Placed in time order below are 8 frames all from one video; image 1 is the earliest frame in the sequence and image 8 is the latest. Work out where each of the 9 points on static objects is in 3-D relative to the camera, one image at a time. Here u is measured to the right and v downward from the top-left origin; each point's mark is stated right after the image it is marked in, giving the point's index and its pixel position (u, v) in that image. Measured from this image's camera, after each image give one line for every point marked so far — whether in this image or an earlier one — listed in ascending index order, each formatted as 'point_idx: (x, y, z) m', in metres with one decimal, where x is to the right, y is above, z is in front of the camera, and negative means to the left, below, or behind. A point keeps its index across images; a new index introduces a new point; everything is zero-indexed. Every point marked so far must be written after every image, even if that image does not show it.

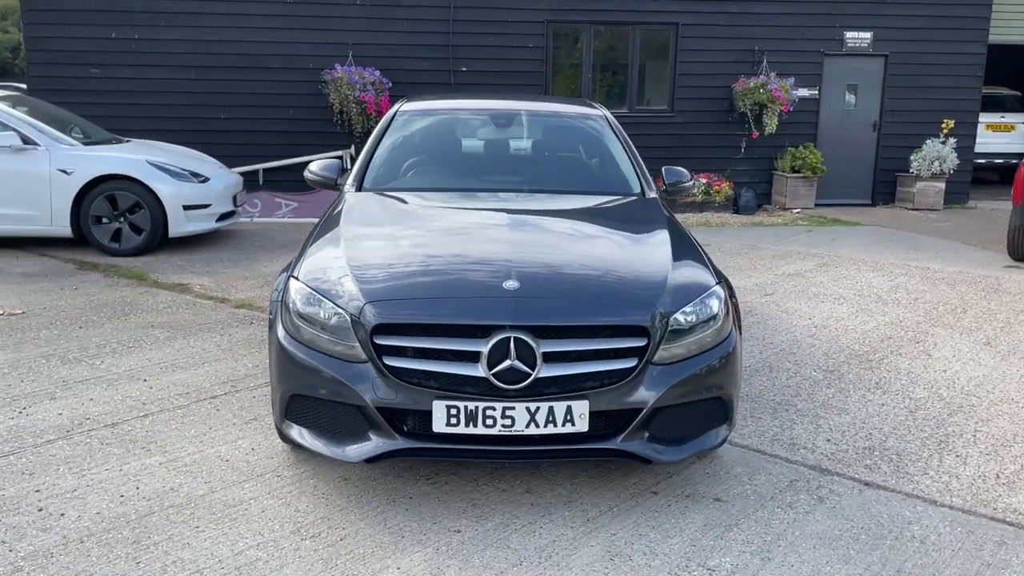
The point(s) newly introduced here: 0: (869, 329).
0: (+2.4, -0.3, +6.2) m
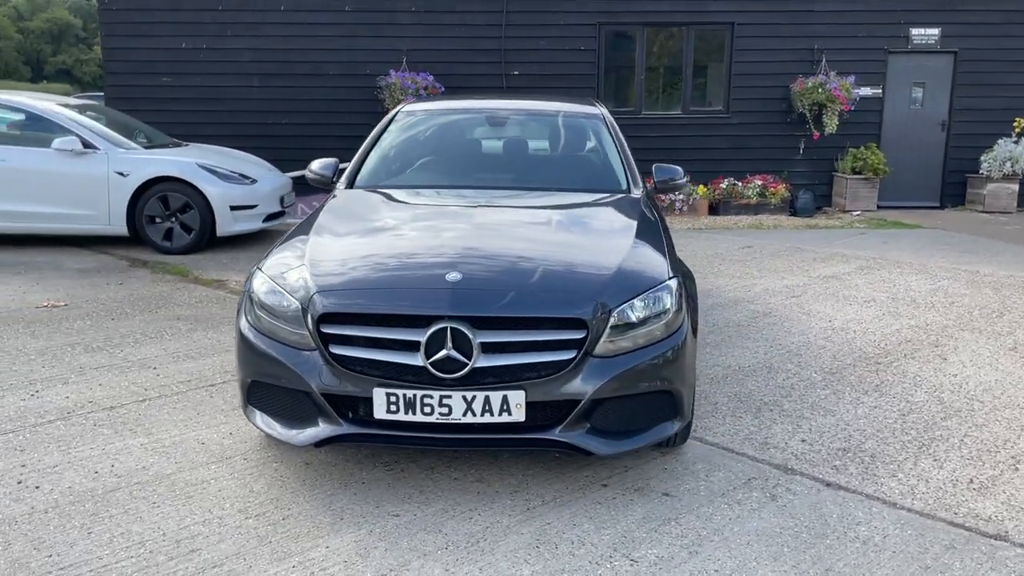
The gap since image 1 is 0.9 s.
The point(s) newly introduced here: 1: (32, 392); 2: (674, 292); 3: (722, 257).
0: (+2.5, -0.3, +6.0) m
1: (-2.4, -0.5, +4.6) m
2: (+0.6, 0.0, +3.6) m
3: (+2.0, +0.3, +8.8) m
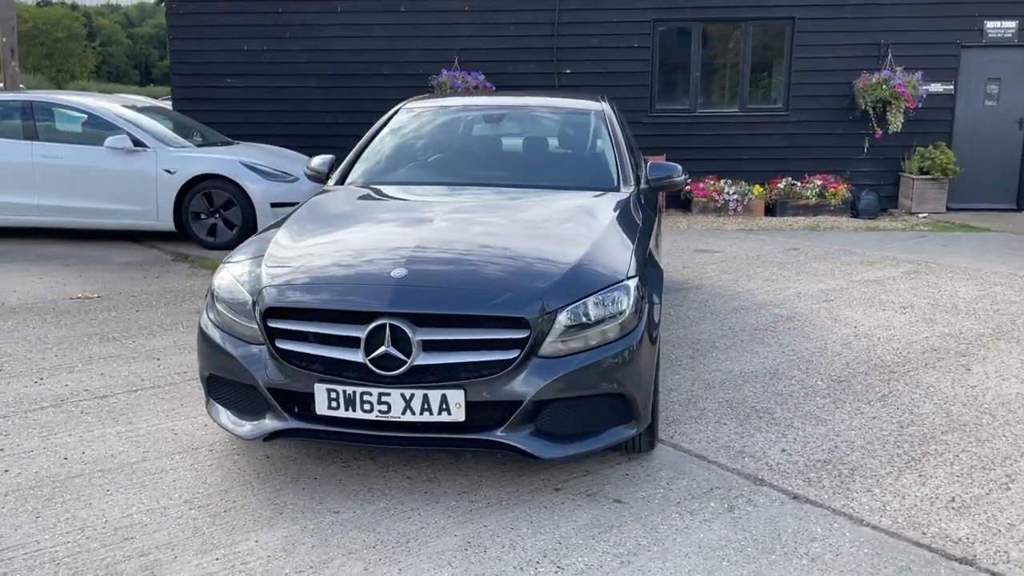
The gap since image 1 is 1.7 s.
0: (+2.5, -0.3, +5.7) m
1: (-2.5, -0.5, +4.8) m
2: (+0.5, 0.0, +3.5) m
3: (+2.4, +0.3, +8.5) m
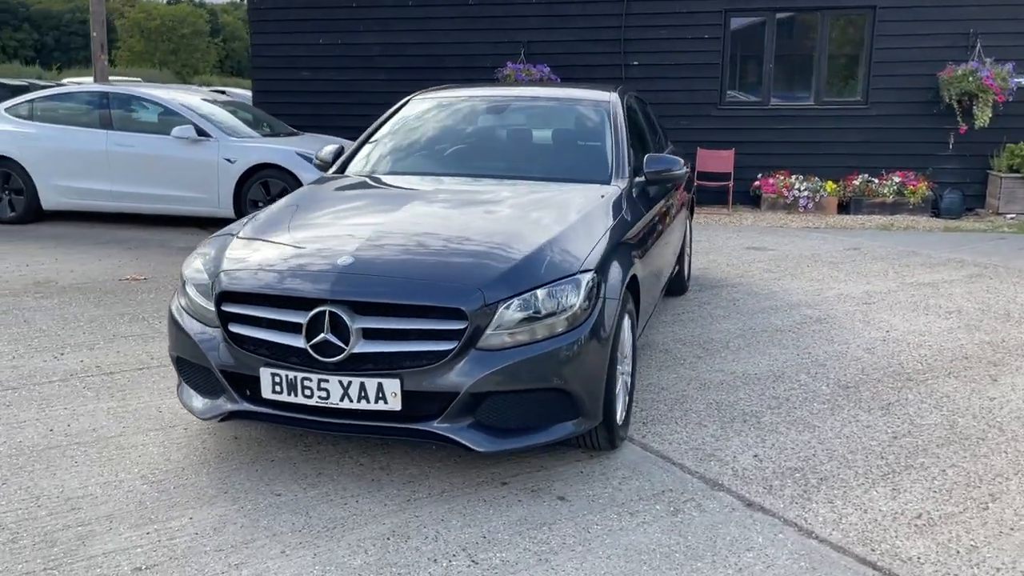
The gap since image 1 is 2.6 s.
0: (+2.6, -0.3, +5.4) m
1: (-2.5, -0.4, +5.1) m
2: (+0.3, 0.0, +3.4) m
3: (+2.8, +0.3, +8.2) m
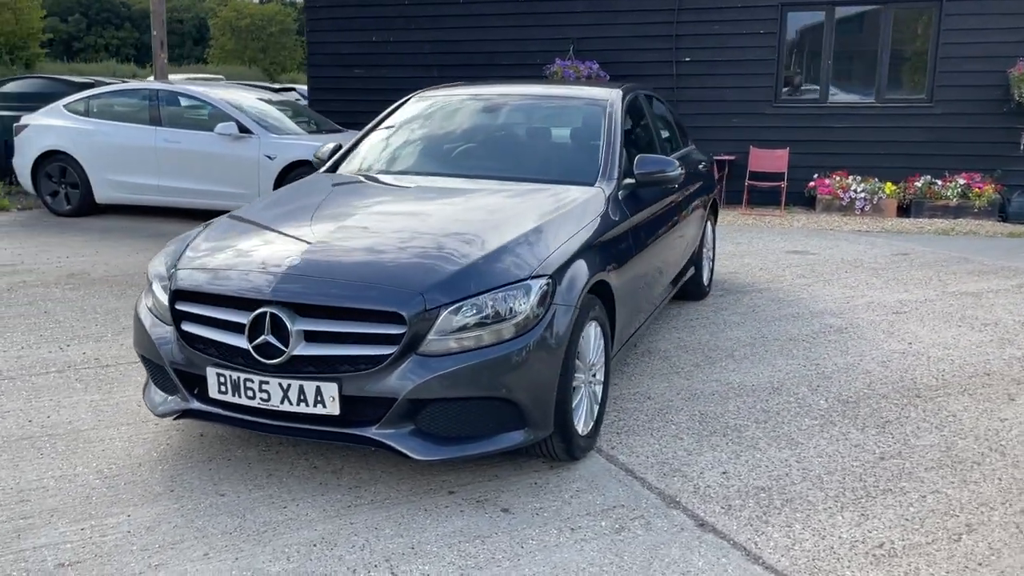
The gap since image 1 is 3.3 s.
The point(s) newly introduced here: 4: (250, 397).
0: (+2.6, -0.4, +5.1) m
1: (-2.6, -0.3, +5.2) m
2: (+0.1, 0.0, +3.3) m
3: (+3.0, +0.2, +7.8) m
4: (-0.9, -0.4, +3.2) m
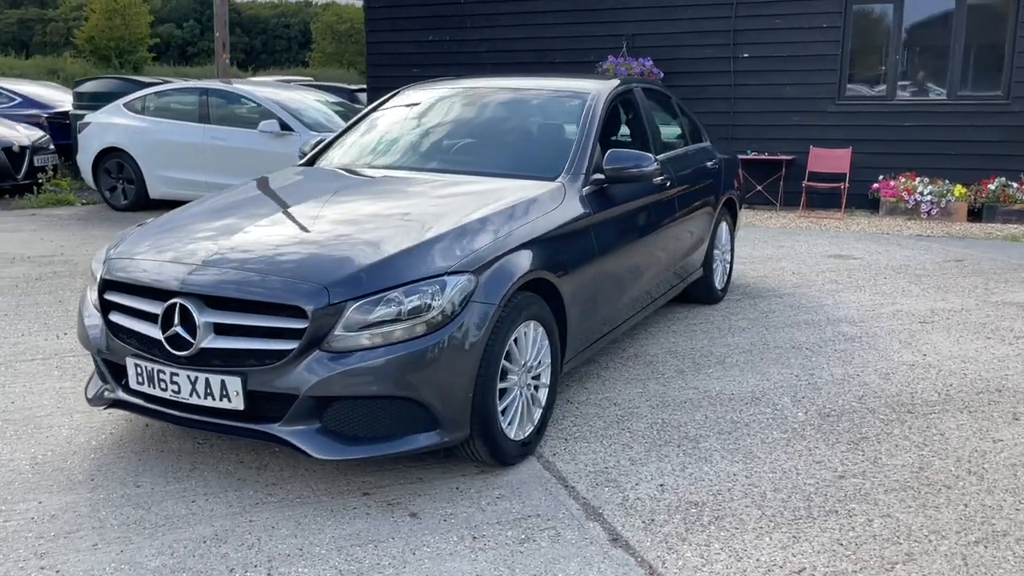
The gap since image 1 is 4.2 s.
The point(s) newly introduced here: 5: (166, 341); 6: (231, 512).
0: (+2.4, -0.4, +4.7) m
1: (-2.6, -0.3, +5.3) m
2: (-0.2, 0.0, +3.2) m
3: (+3.2, +0.2, +7.4) m
4: (-1.2, -0.4, +3.2) m
5: (-1.2, -0.2, +3.2) m
6: (-1.0, -0.8, +3.1) m
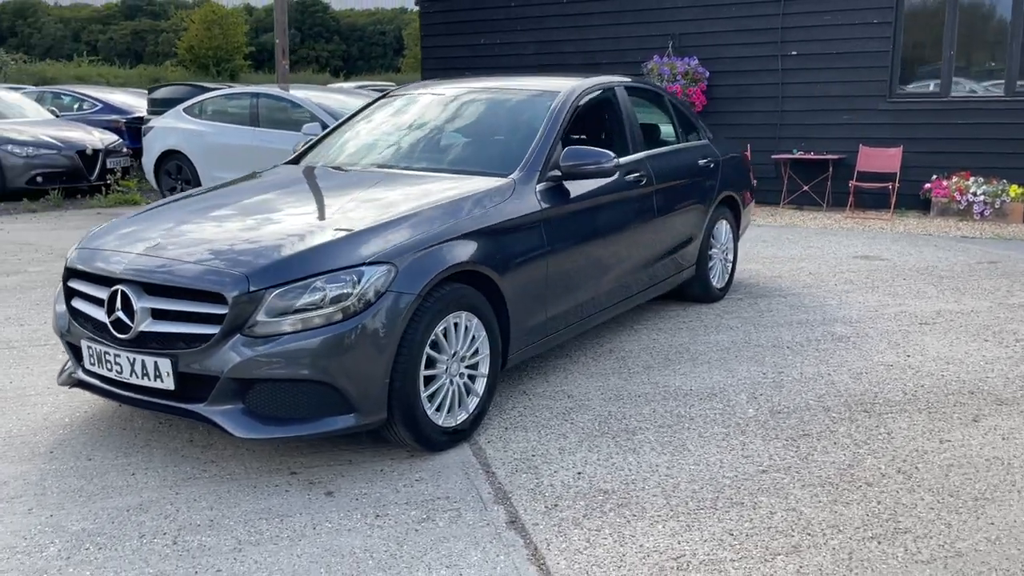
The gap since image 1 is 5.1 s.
0: (+2.3, -0.4, +4.5) m
1: (-2.7, -0.2, +5.7) m
2: (-0.5, 0.0, +3.3) m
3: (+3.3, +0.1, +7.1) m
4: (-1.5, -0.3, +3.5) m
5: (-1.5, -0.1, +3.4) m
6: (-1.3, -0.7, +3.3) m
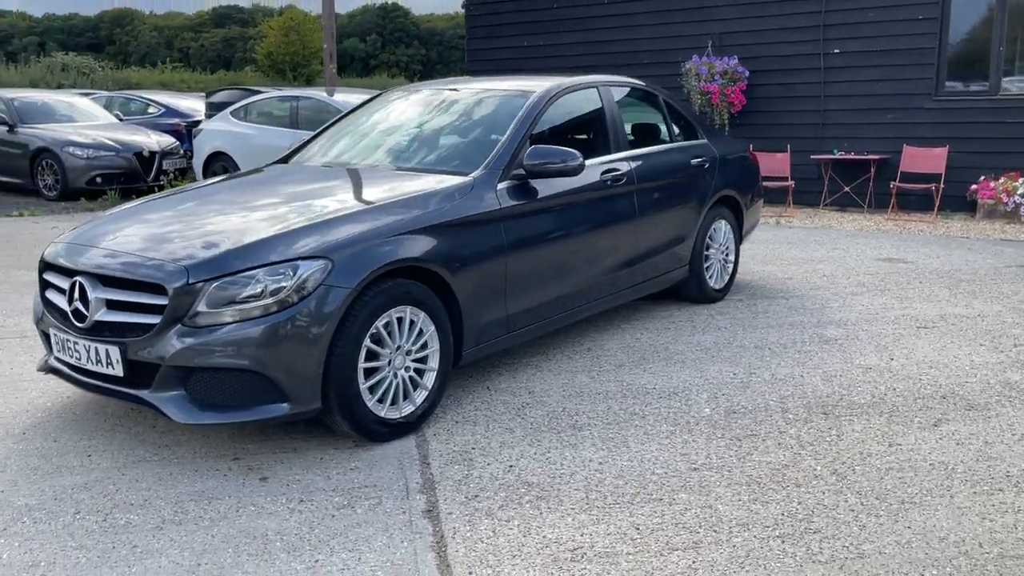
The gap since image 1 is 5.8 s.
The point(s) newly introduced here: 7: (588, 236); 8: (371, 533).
0: (+2.1, -0.5, +4.4) m
1: (-2.7, -0.2, +6.0) m
2: (-0.8, +0.1, +3.4) m
3: (+3.3, +0.1, +6.9) m
4: (-1.8, -0.3, +3.7) m
5: (-1.7, -0.1, +3.6) m
6: (-1.5, -0.7, +3.5) m
7: (+0.4, +0.3, +4.7) m
8: (-0.5, -0.8, +3.0) m
